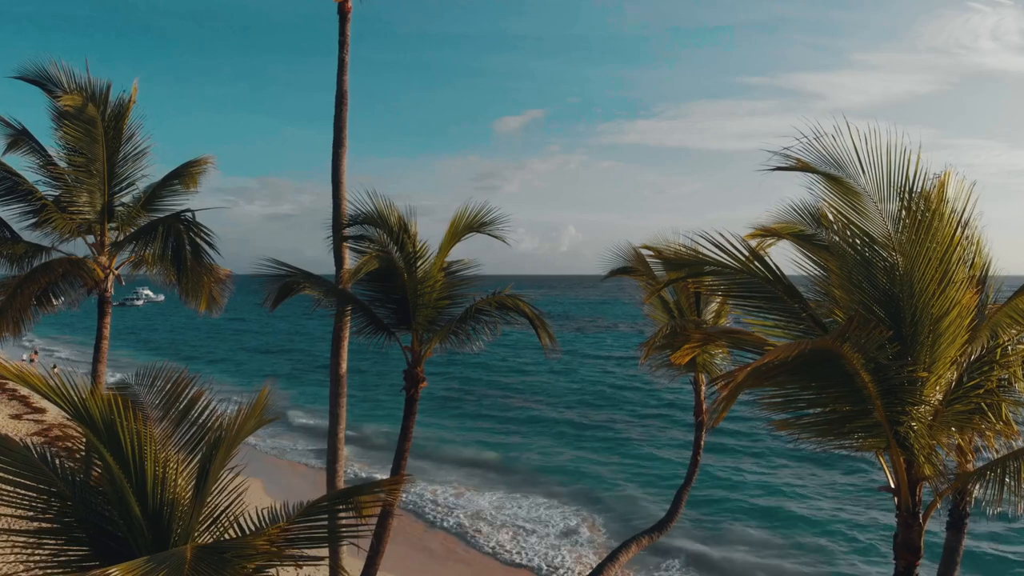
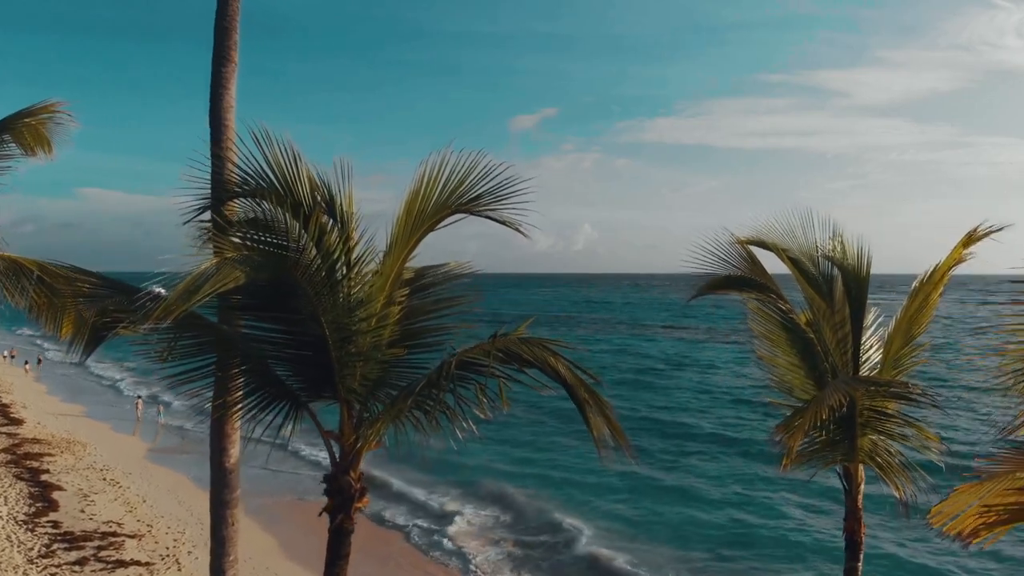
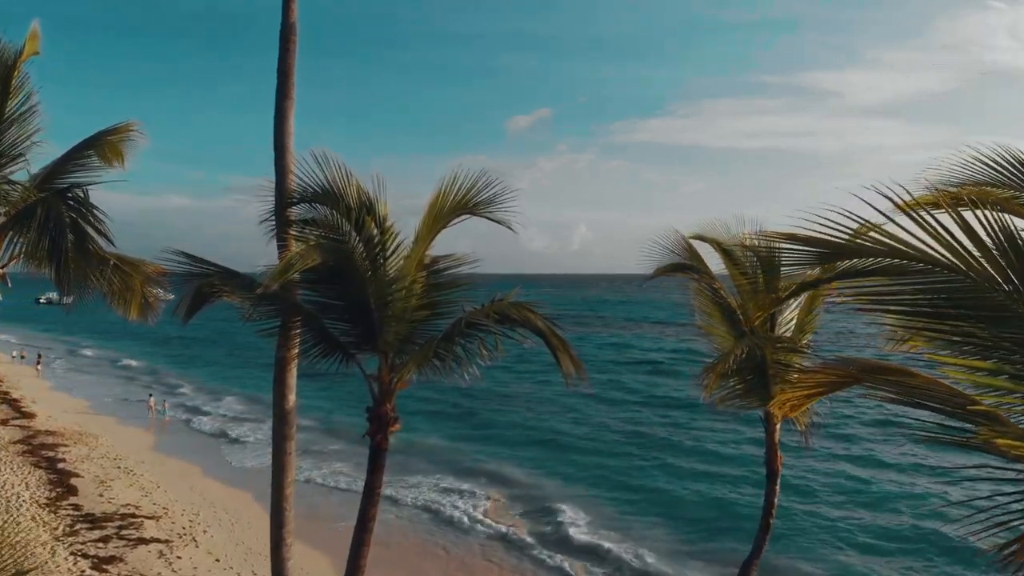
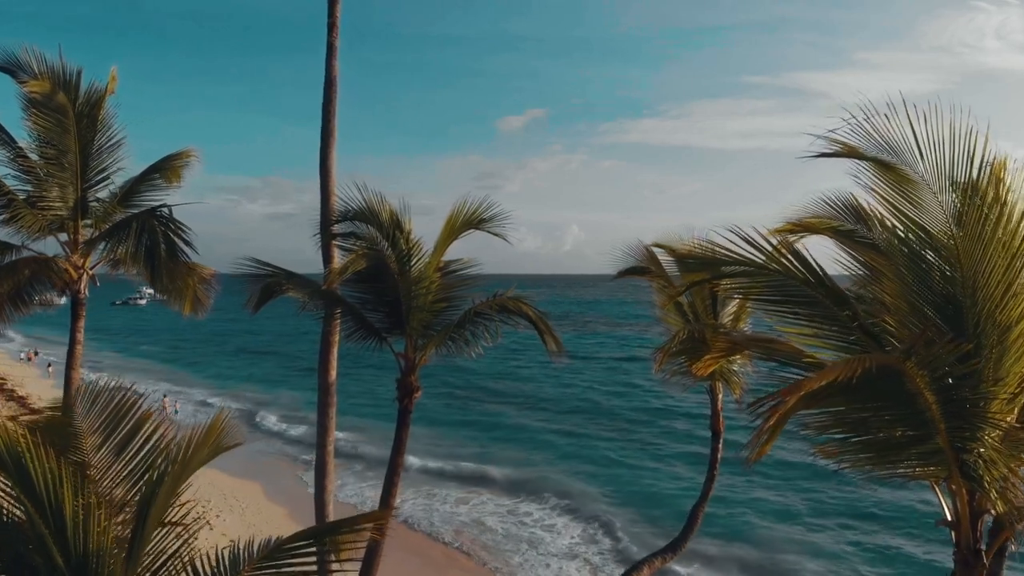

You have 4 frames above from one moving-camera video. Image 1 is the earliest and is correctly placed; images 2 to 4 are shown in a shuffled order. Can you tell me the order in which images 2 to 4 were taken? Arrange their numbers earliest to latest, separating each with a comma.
4, 3, 2
